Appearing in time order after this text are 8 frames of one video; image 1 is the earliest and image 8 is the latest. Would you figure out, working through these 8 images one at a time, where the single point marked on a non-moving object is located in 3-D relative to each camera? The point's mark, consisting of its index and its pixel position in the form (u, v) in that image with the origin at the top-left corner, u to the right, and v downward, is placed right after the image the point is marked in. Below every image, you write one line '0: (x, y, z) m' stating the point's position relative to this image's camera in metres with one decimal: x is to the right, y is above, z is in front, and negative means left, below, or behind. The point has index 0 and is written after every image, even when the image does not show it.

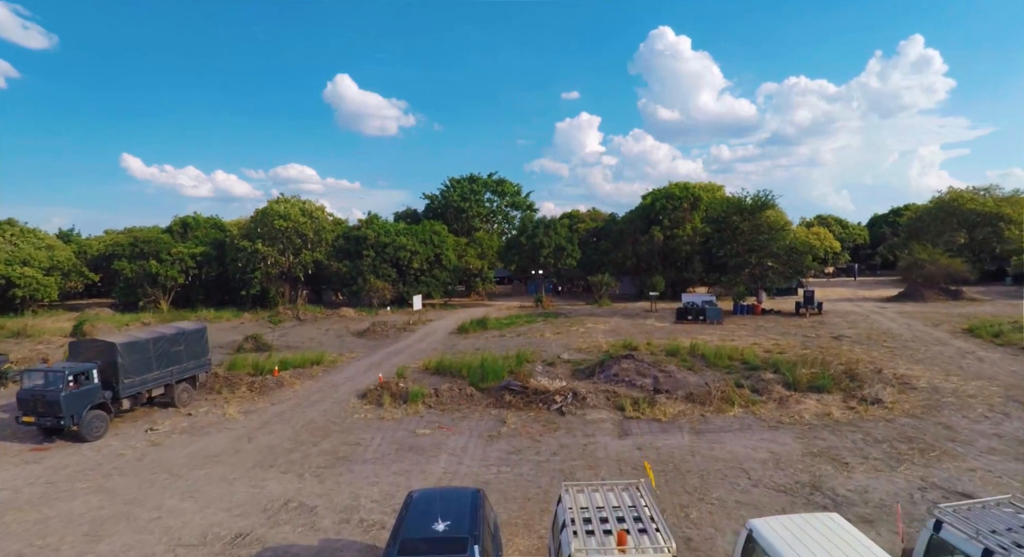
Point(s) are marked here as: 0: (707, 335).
0: (+7.0, -2.1, +19.2) m
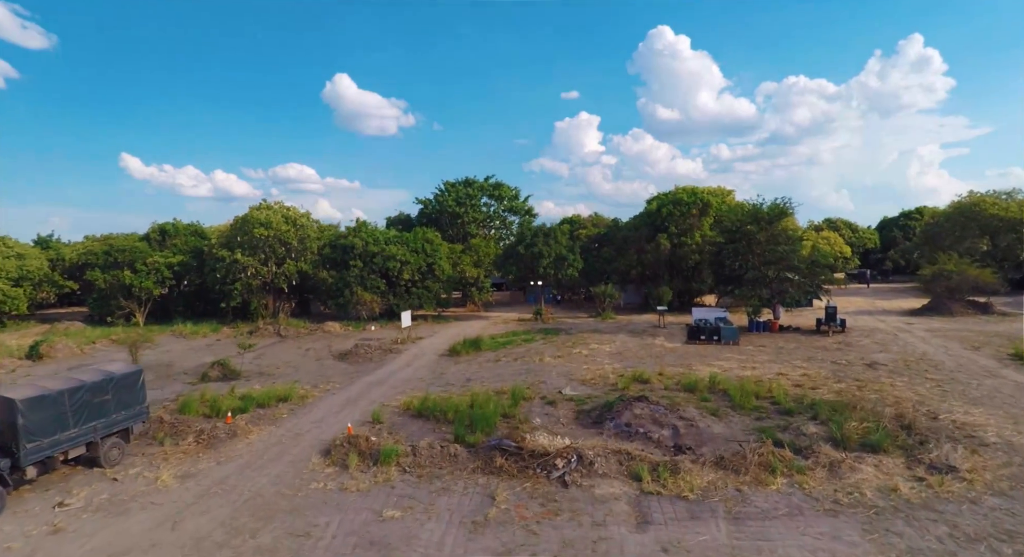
0: (+6.9, -2.7, +17.3) m
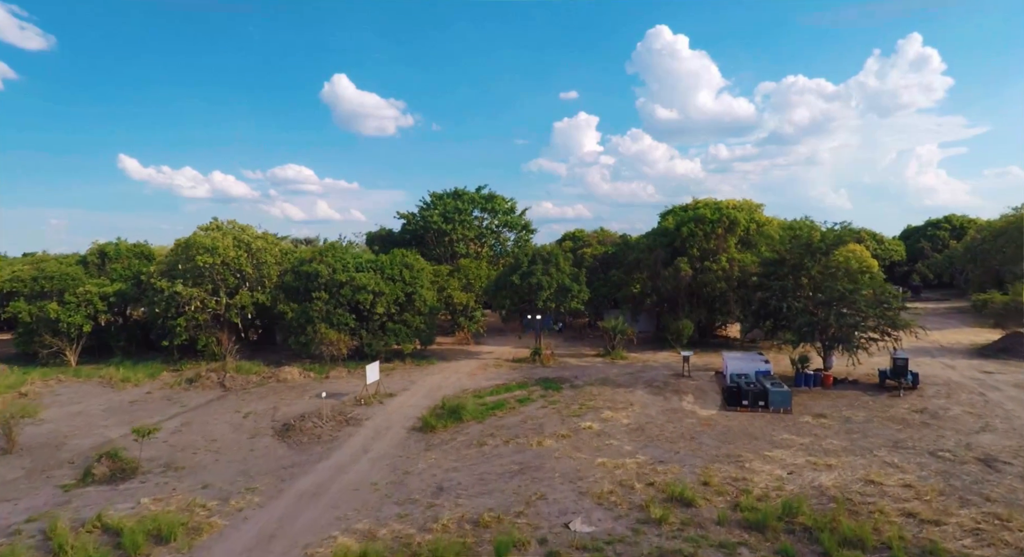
0: (+6.6, -4.2, +13.0) m
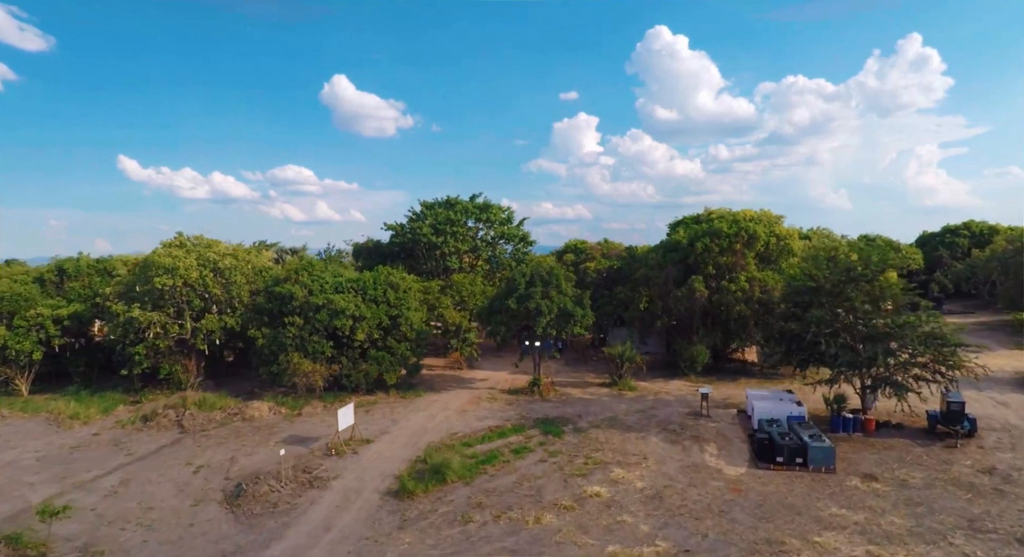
0: (+6.4, -5.1, +10.6) m
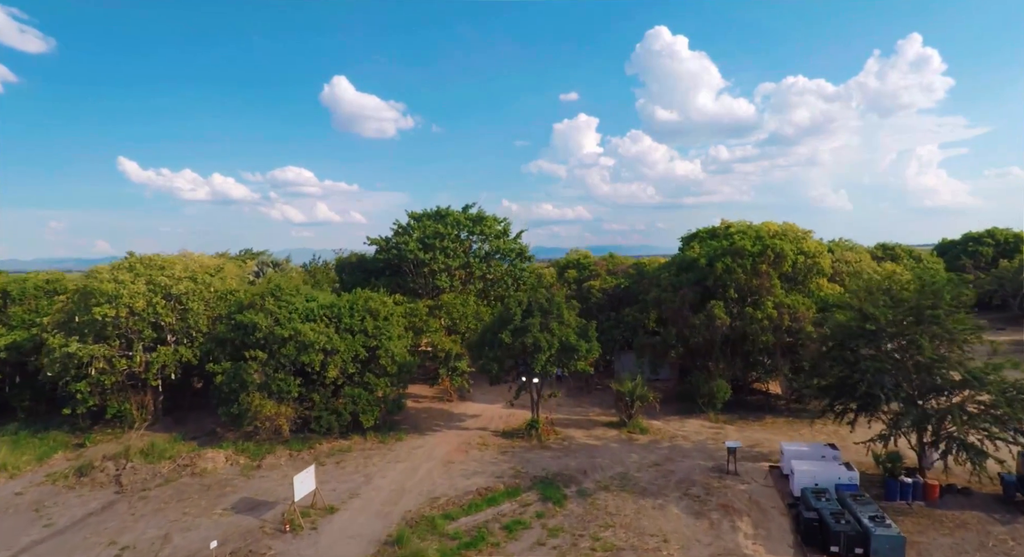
0: (+6.2, -6.0, +7.9) m
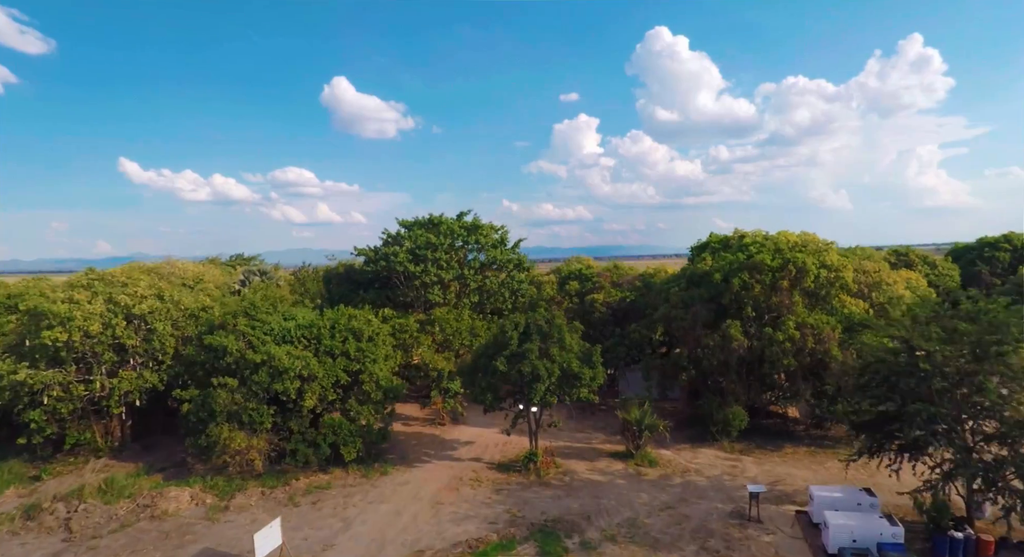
0: (+6.1, -6.6, +6.2) m
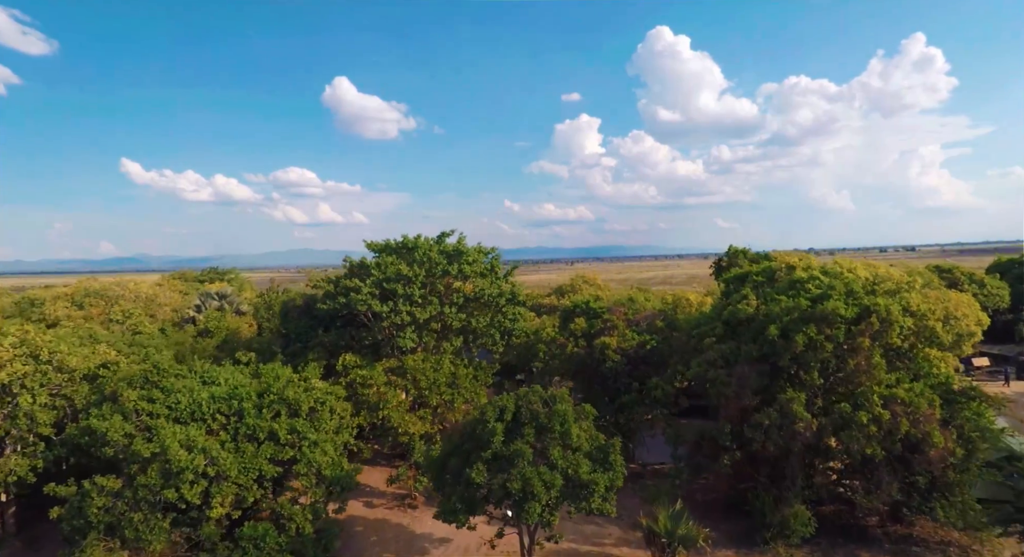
0: (+5.7, -8.0, +1.7) m
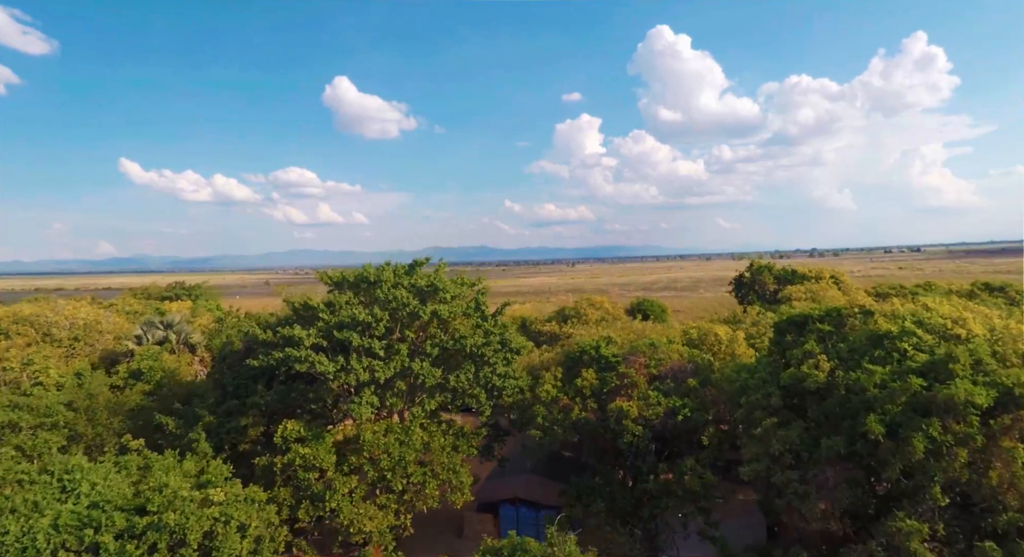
0: (+5.4, -9.3, -2.6) m
